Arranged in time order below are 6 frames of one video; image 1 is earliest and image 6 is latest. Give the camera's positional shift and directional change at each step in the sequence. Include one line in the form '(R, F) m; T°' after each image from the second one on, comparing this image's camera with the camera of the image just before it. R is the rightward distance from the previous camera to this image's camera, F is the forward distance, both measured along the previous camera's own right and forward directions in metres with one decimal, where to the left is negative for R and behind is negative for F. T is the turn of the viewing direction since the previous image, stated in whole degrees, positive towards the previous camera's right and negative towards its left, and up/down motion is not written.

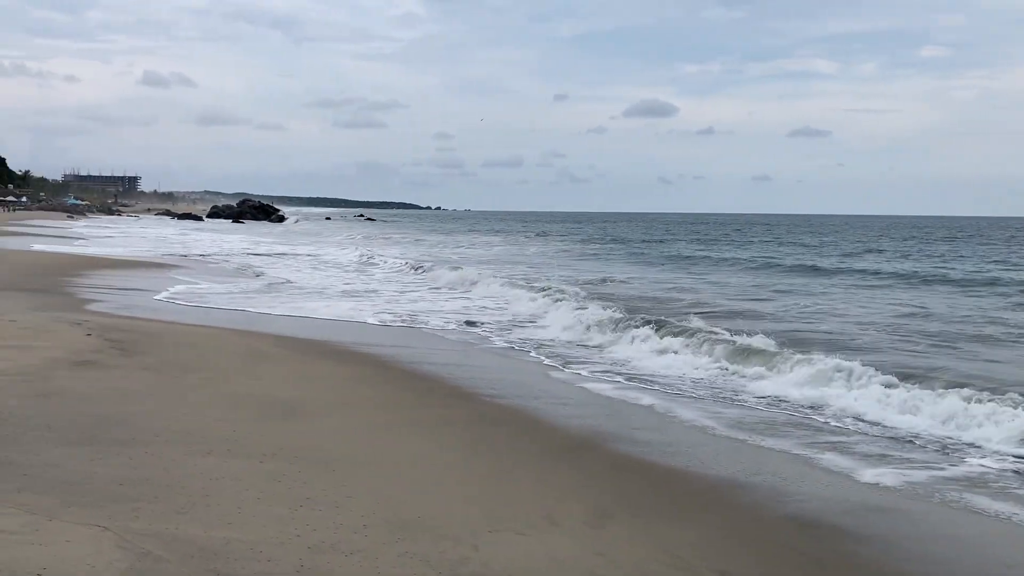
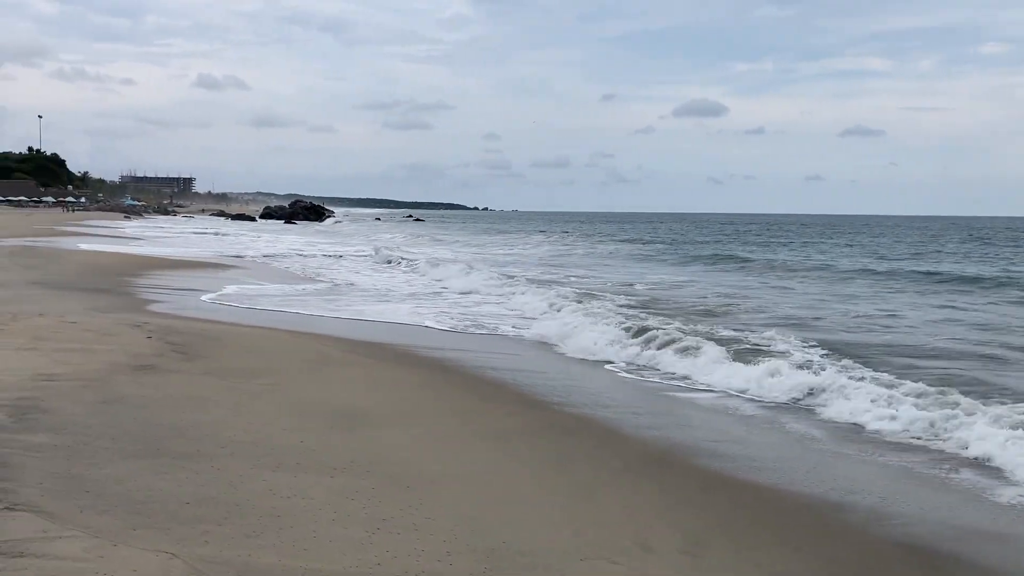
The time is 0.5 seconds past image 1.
(-0.2, +0.3) m; -3°
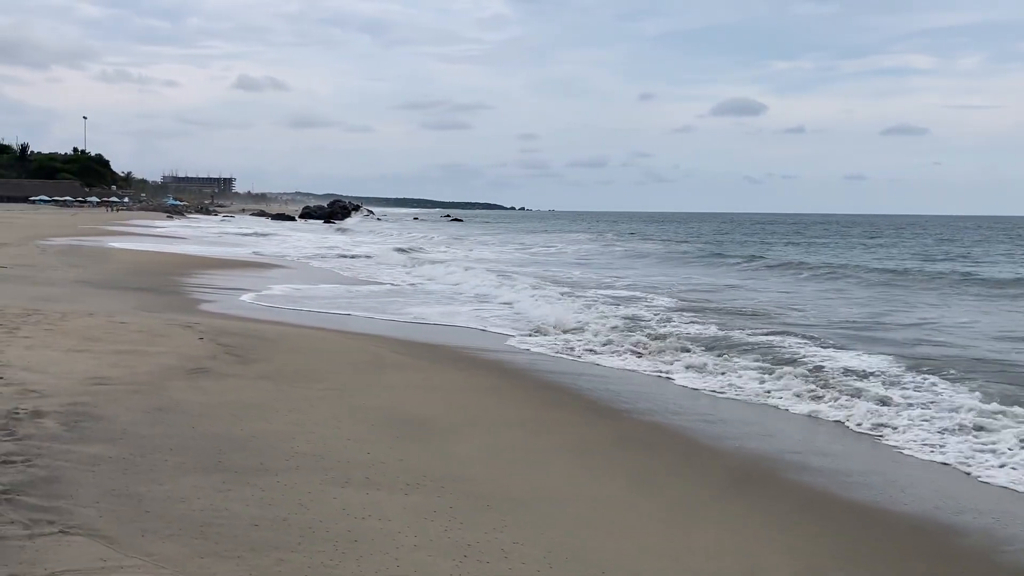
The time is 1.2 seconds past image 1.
(-0.2, +0.4) m; -2°
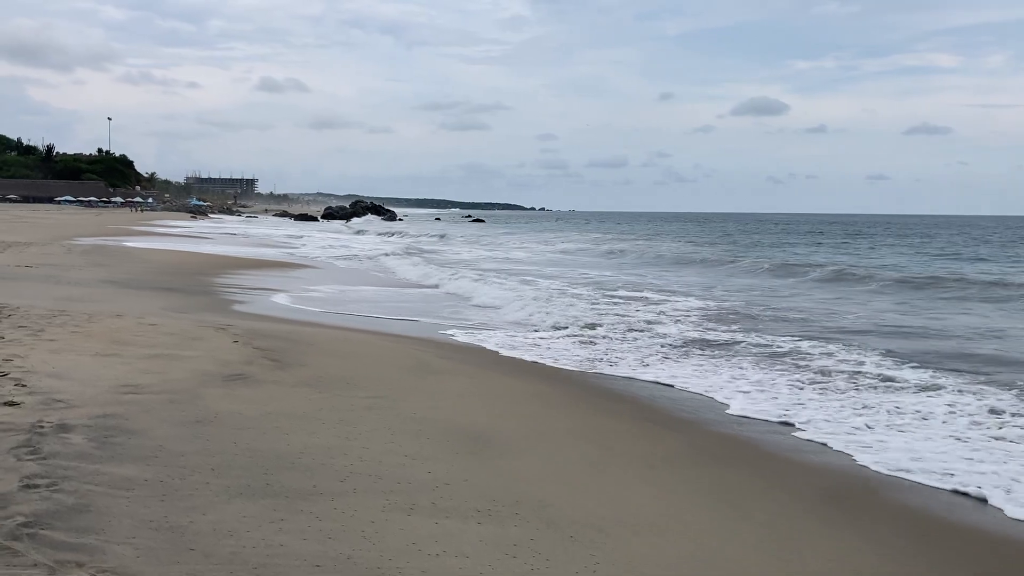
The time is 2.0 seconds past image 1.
(-0.2, +0.5) m; -1°
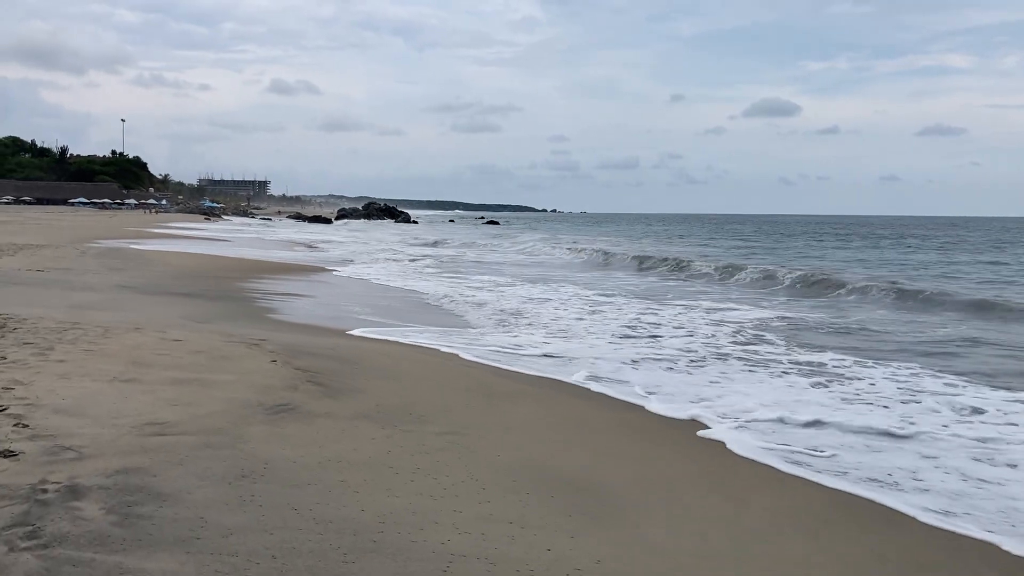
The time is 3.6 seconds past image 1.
(-0.4, +1.0) m; -1°
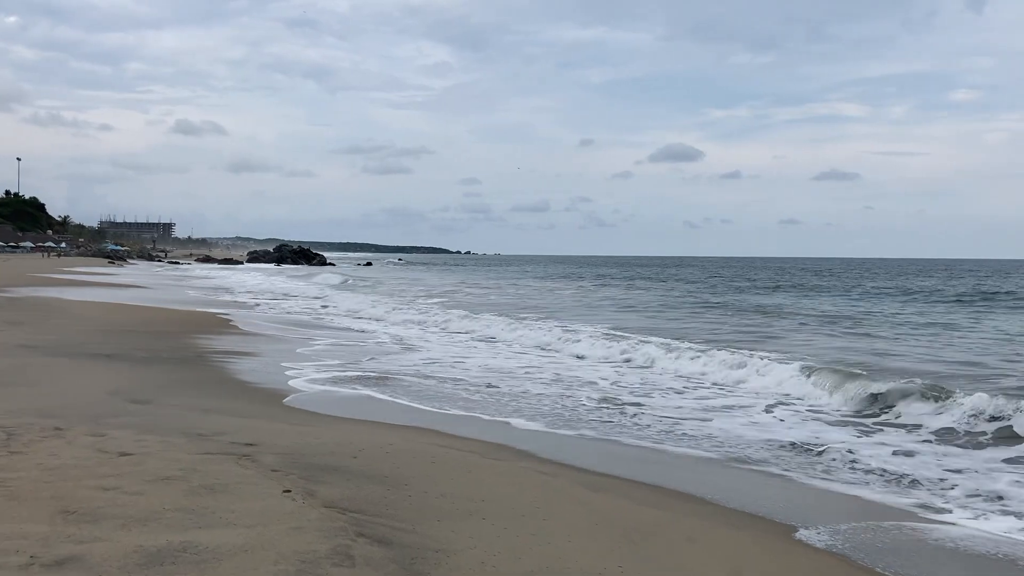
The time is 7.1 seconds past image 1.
(-0.9, +2.1) m; +5°
